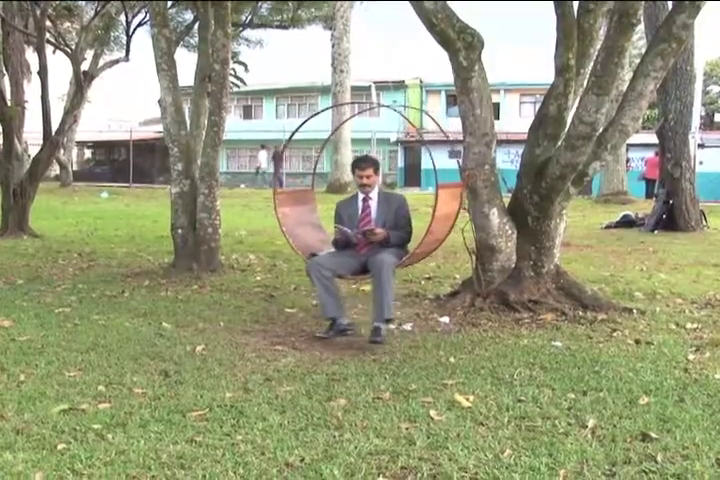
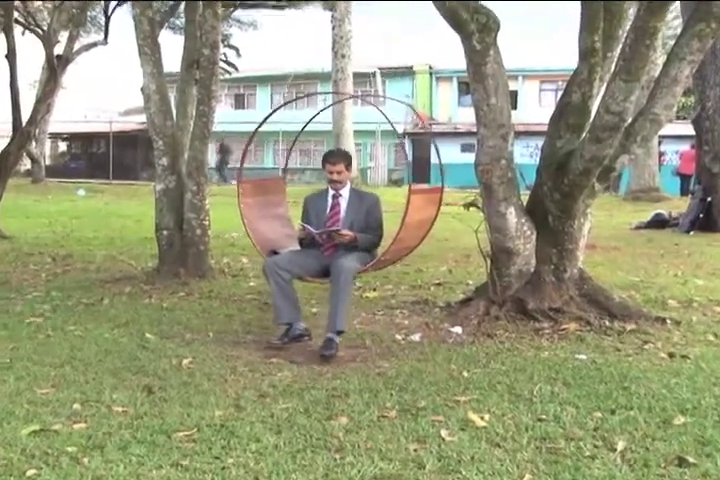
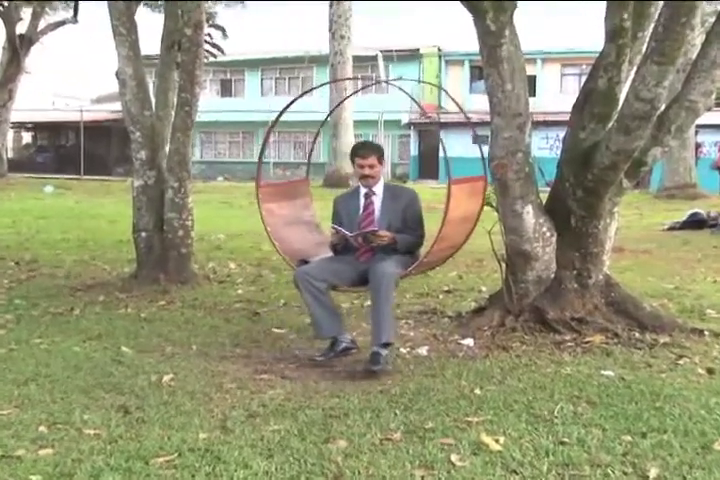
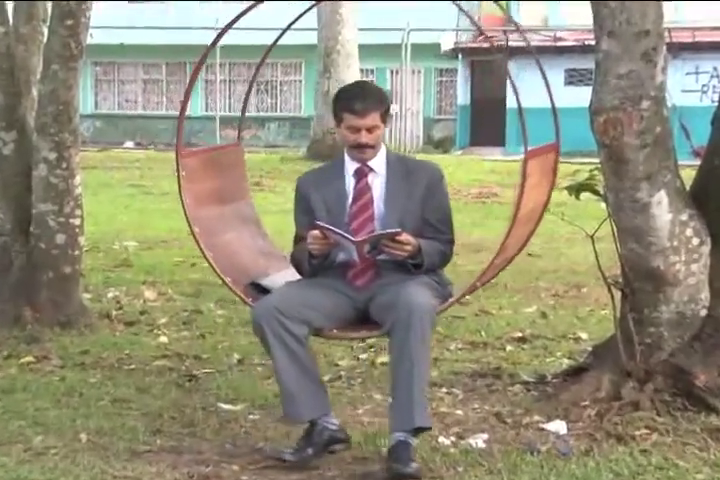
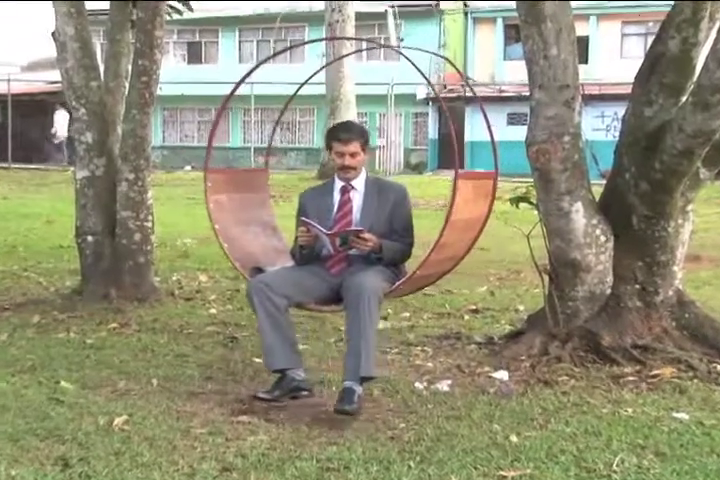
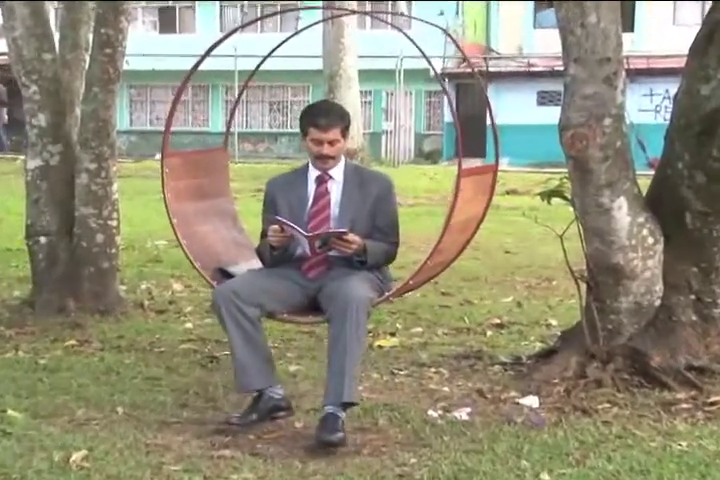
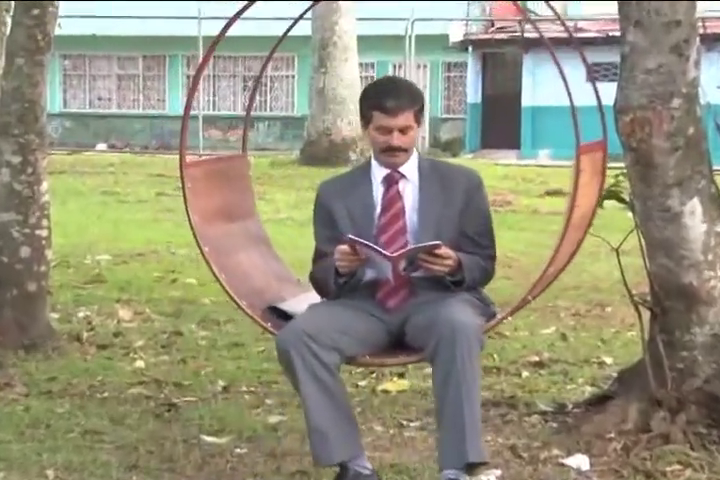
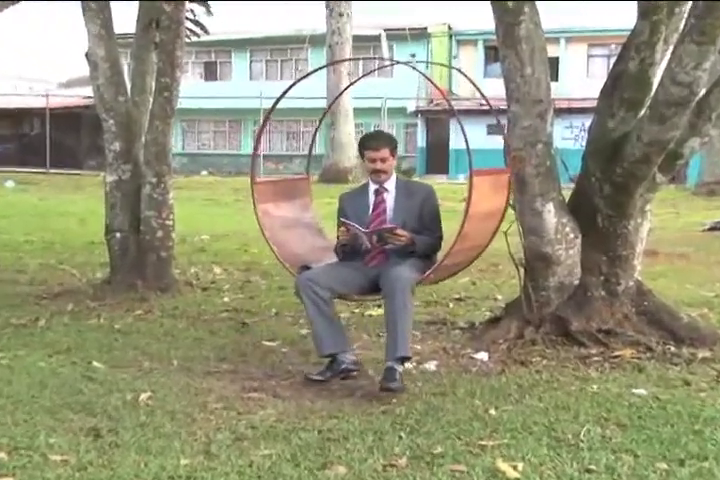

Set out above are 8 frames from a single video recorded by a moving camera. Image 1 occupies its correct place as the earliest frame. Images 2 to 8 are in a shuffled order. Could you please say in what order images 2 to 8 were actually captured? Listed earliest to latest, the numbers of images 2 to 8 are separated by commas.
2, 3, 8, 5, 6, 4, 7
